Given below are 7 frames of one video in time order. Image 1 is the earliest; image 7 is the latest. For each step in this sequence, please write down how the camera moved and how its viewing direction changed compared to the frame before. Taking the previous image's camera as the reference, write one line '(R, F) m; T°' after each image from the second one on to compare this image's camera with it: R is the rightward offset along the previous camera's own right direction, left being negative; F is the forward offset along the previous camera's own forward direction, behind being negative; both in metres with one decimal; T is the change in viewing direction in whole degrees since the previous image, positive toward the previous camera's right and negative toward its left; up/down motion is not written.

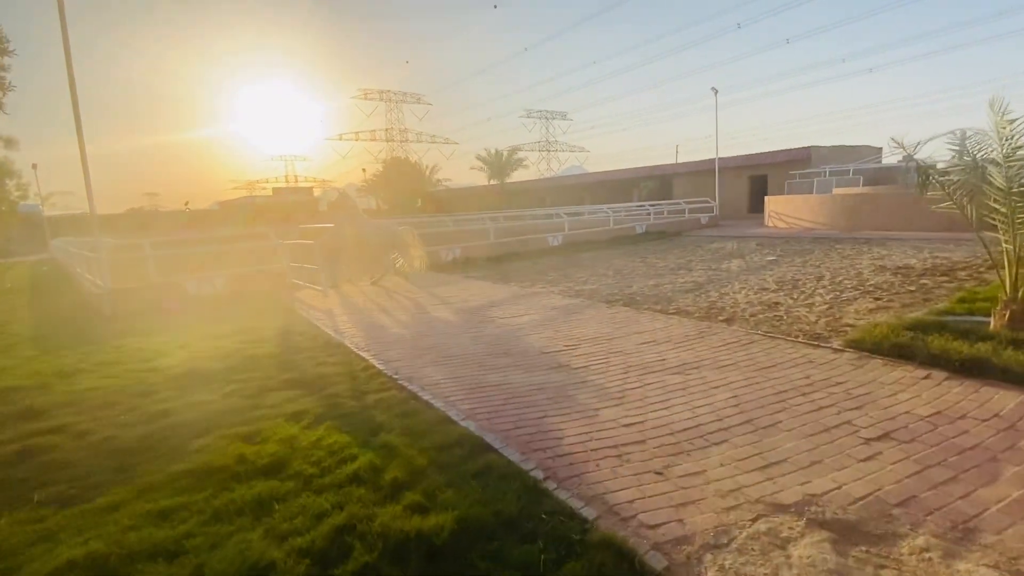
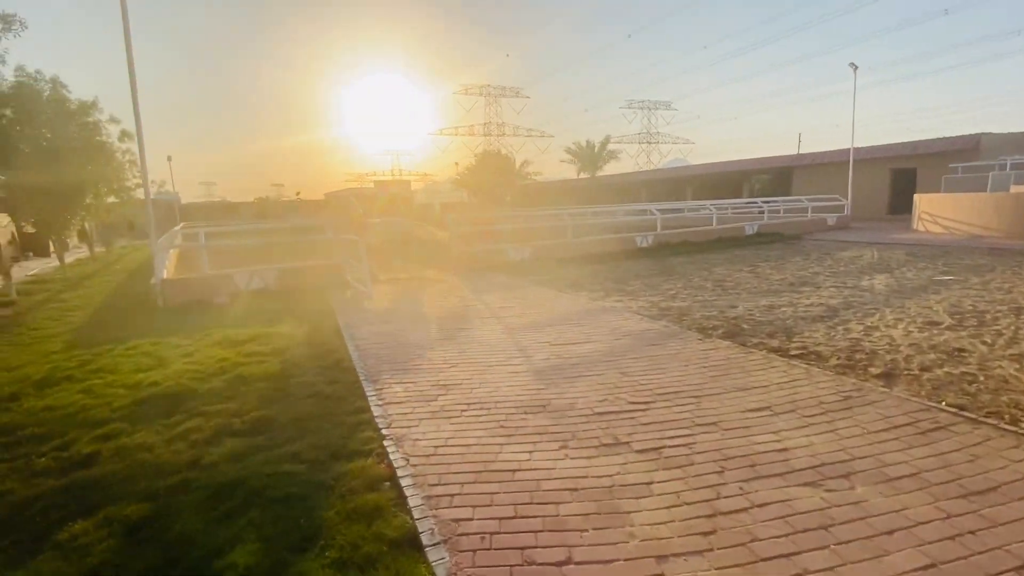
(+0.4, +1.7) m; -11°
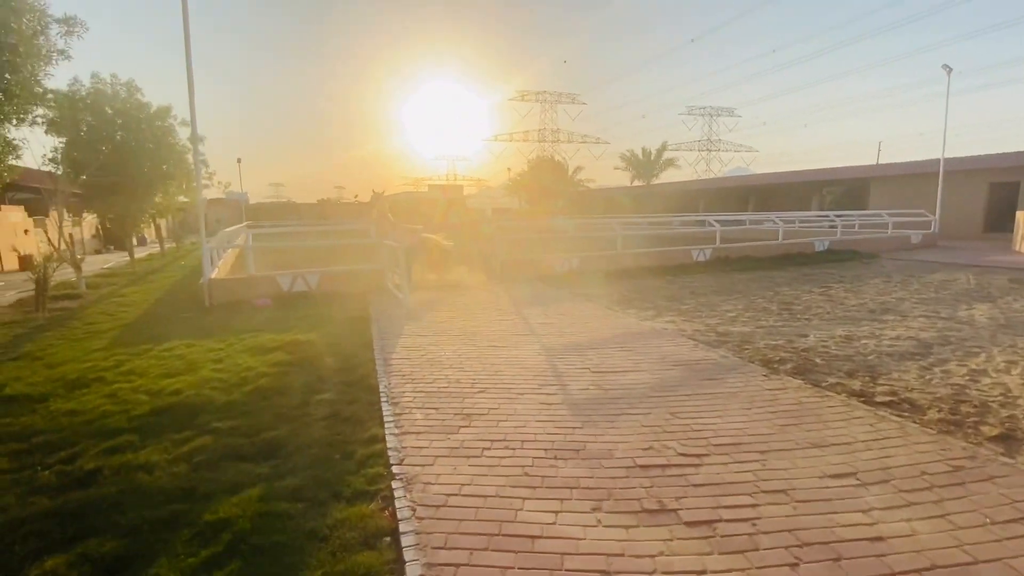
(+0.1, +0.5) m; -6°
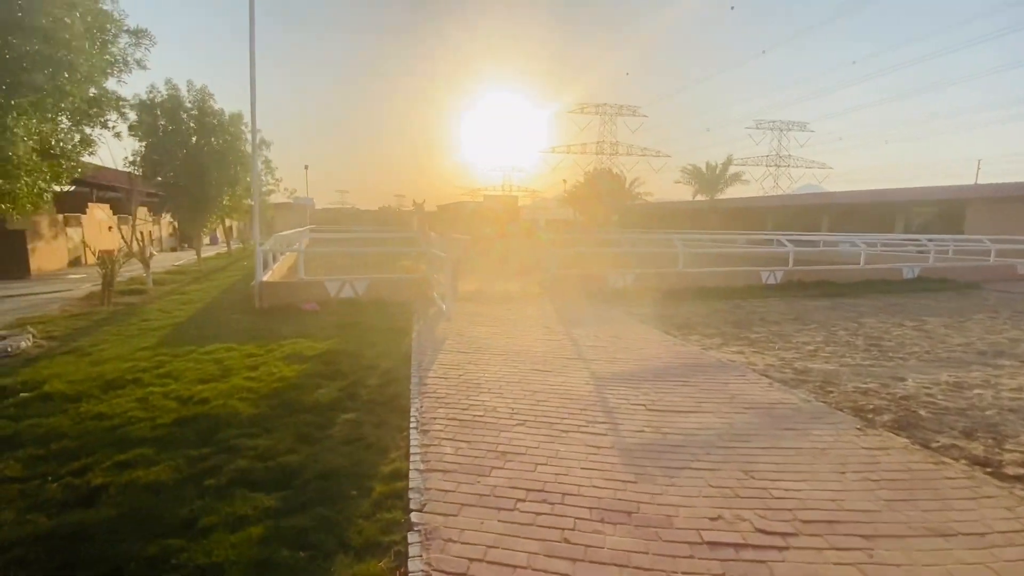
(0.0, +0.5) m; -6°
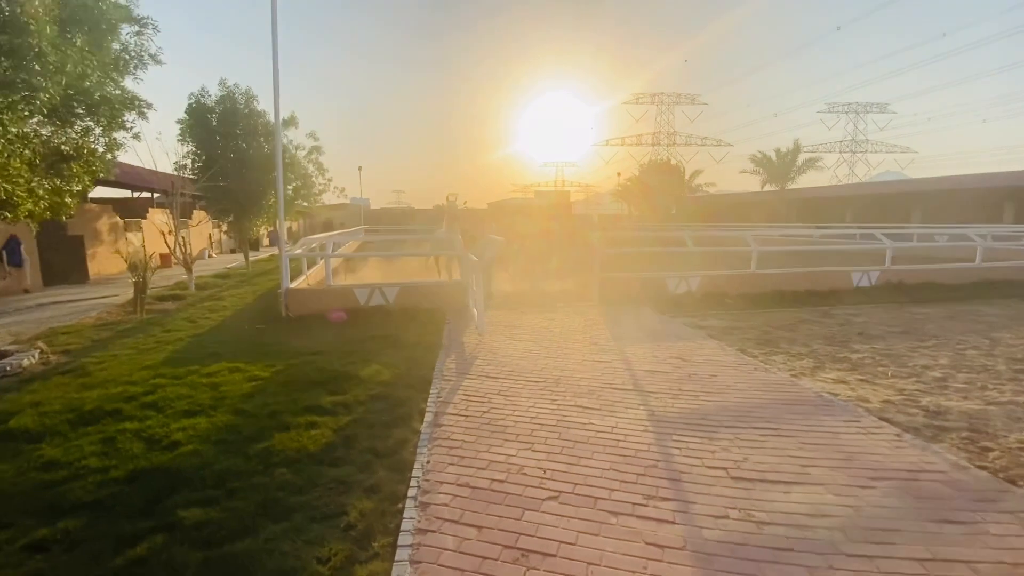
(+0.2, +1.1) m; -6°
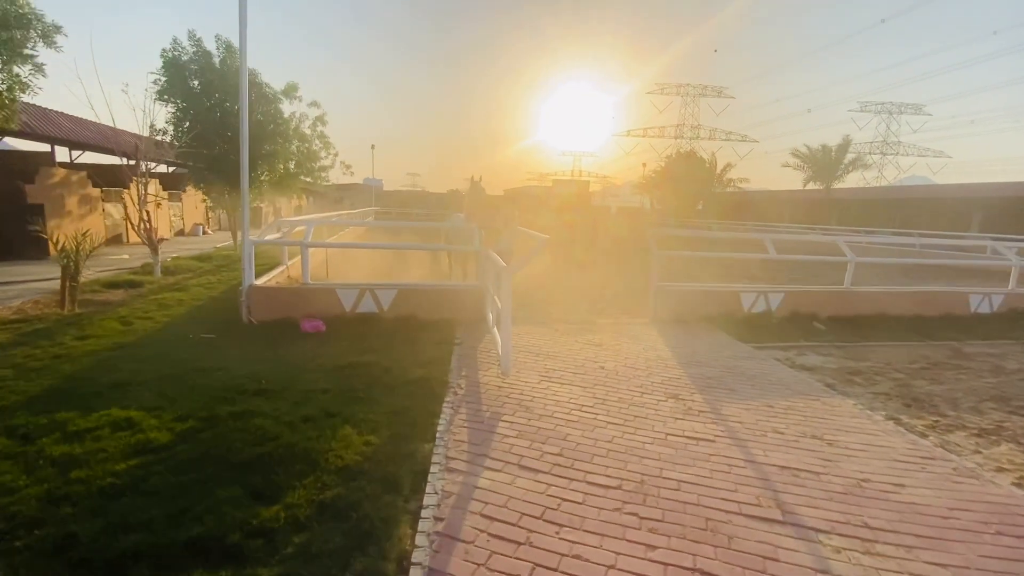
(-0.3, +2.1) m; -1°
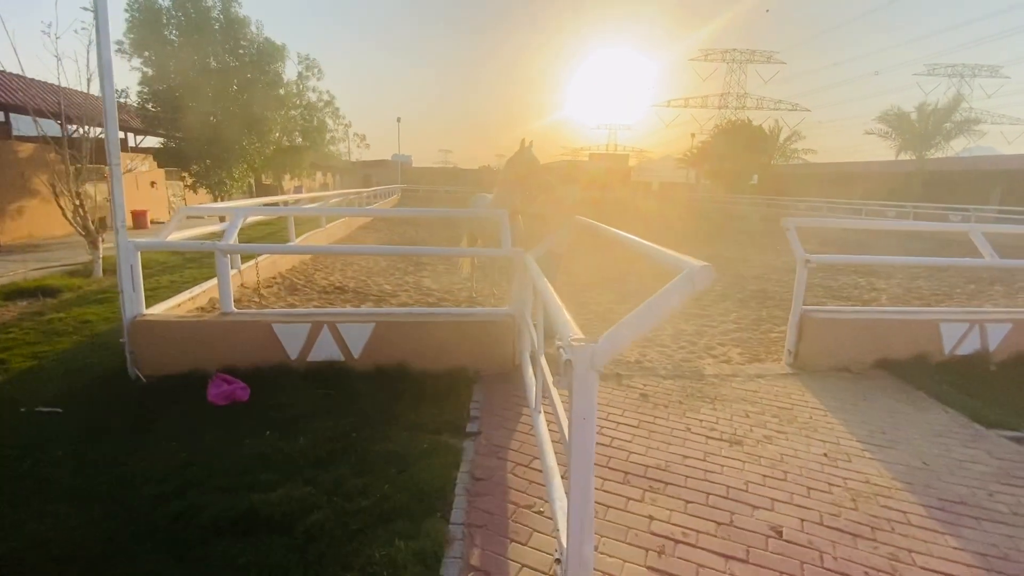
(-0.2, +2.8) m; -4°
